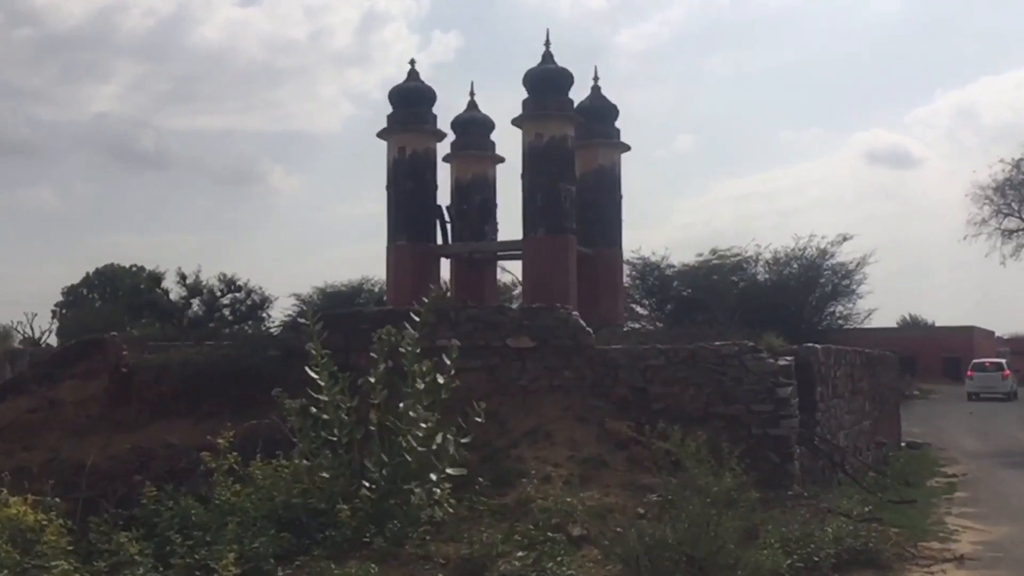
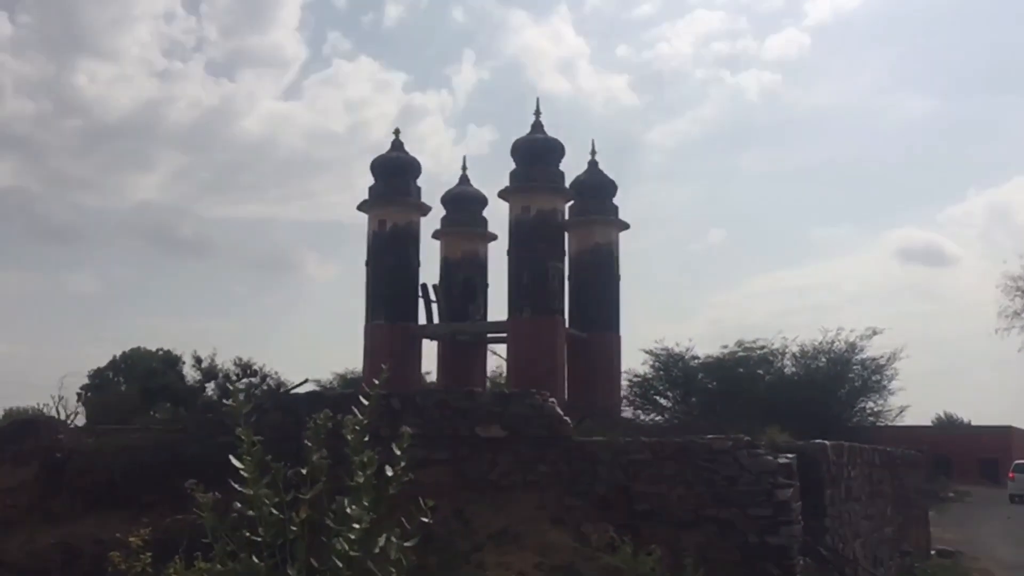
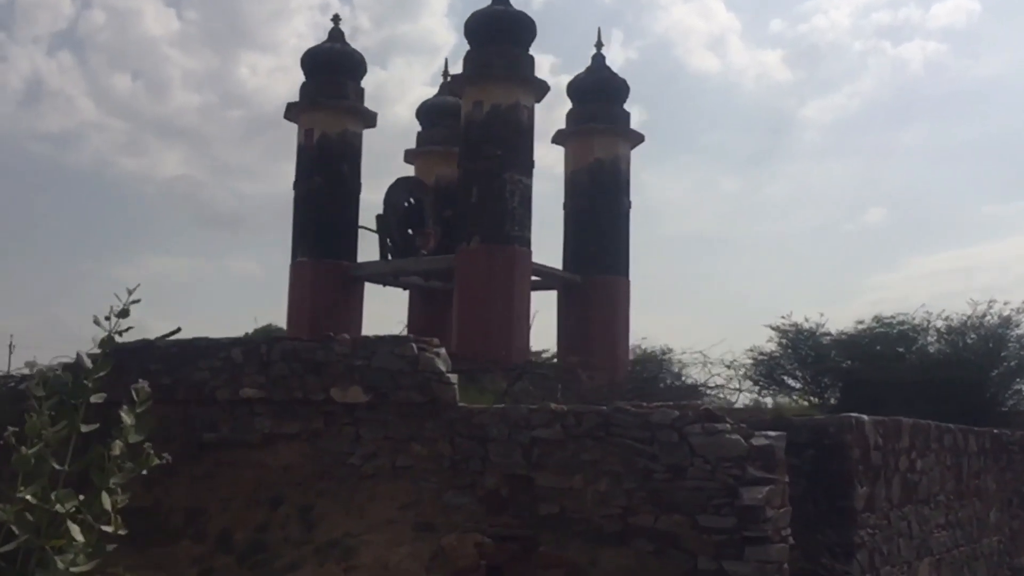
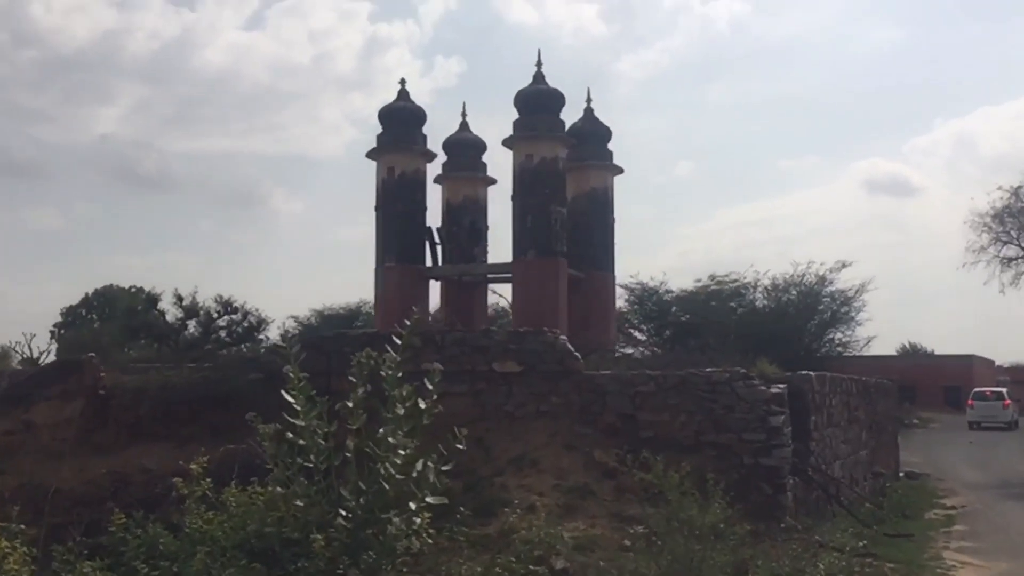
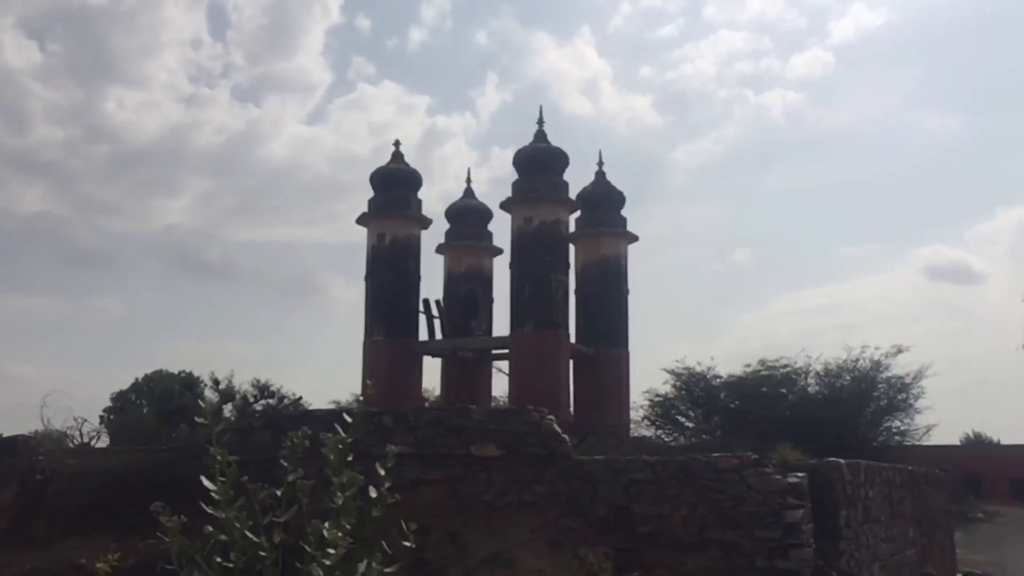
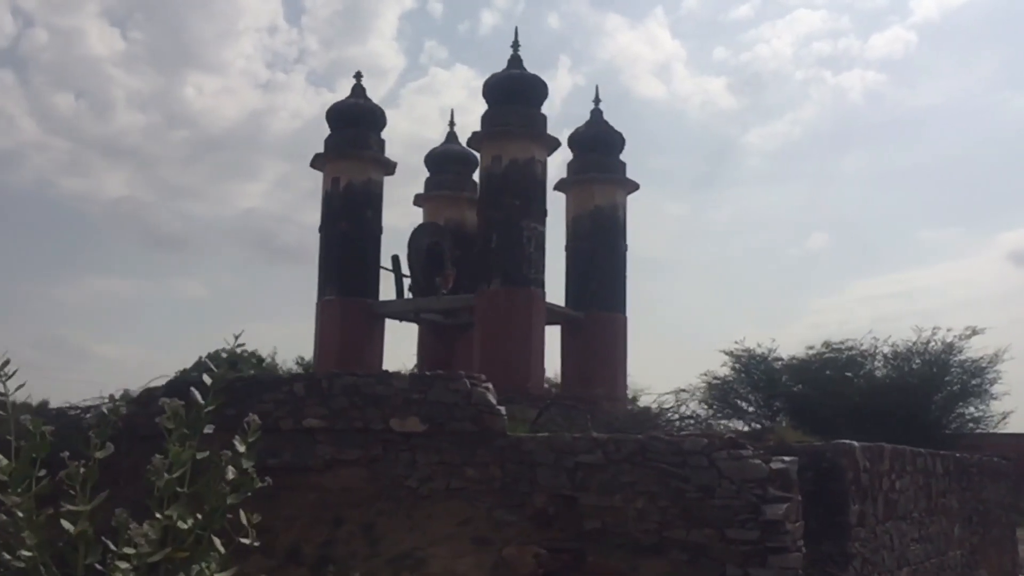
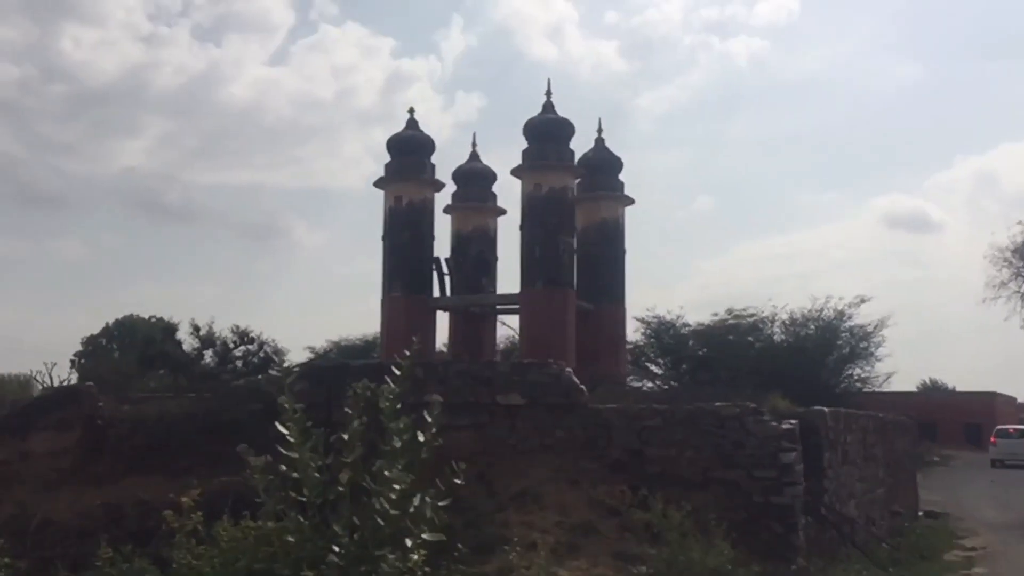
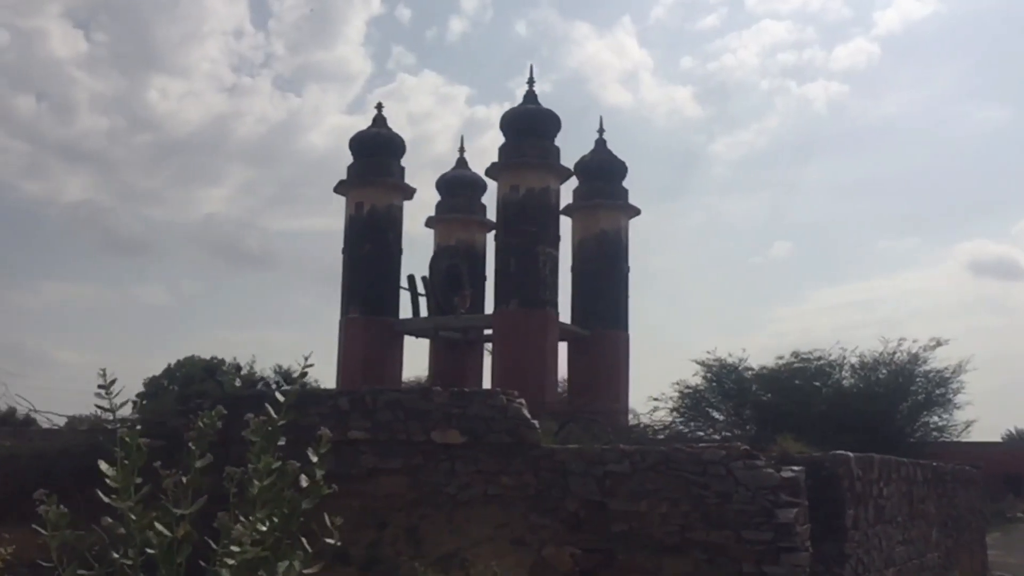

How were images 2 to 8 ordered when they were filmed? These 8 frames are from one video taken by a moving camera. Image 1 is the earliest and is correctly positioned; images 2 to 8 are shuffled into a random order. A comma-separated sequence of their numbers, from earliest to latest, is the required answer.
4, 7, 2, 5, 8, 6, 3
